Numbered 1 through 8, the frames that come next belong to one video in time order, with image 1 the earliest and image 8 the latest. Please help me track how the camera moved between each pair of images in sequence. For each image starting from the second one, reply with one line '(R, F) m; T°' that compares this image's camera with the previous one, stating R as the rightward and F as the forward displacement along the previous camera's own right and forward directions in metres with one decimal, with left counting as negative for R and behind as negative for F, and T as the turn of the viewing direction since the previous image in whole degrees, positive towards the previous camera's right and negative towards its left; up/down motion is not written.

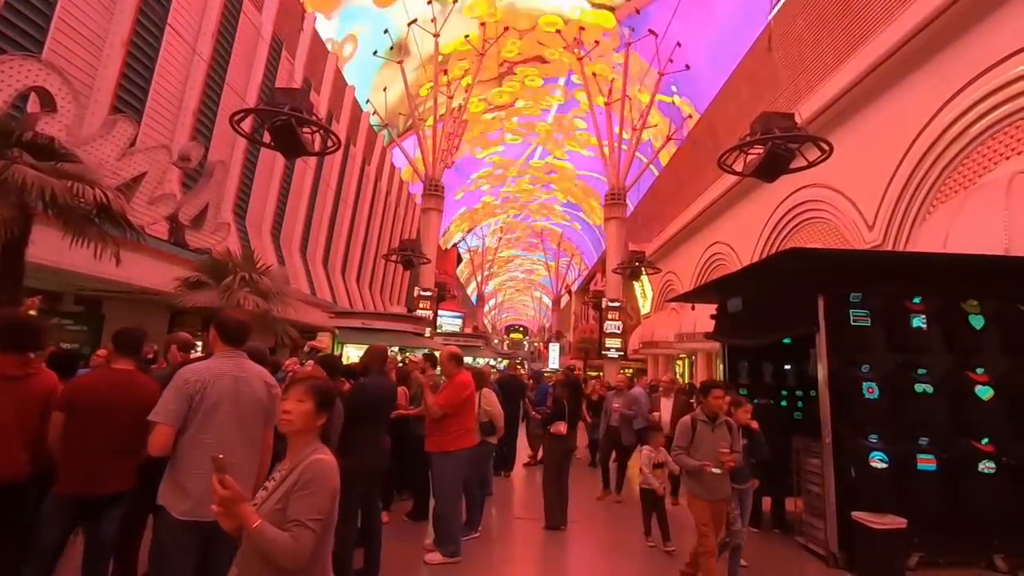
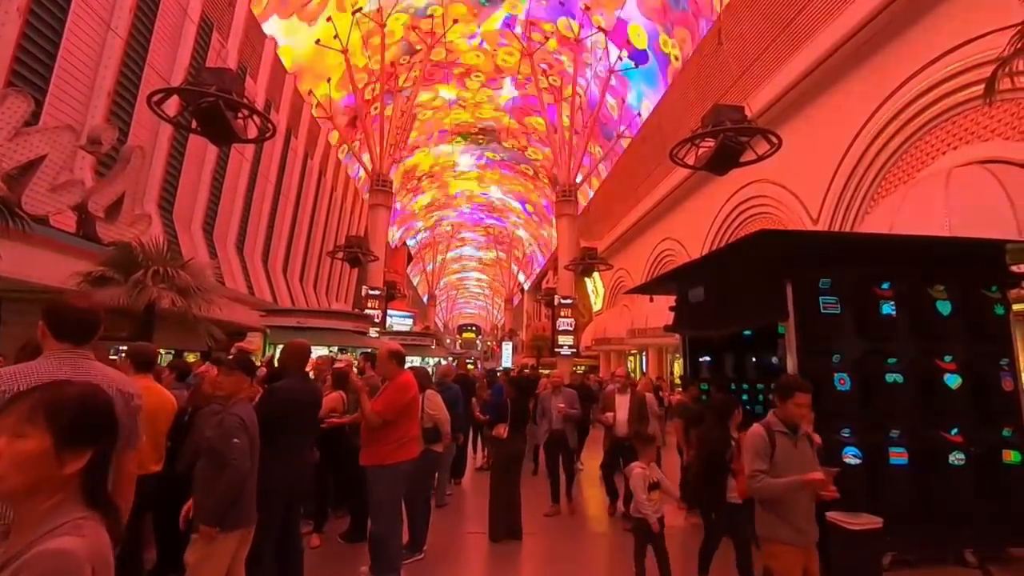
(0.0, +0.6) m; +5°
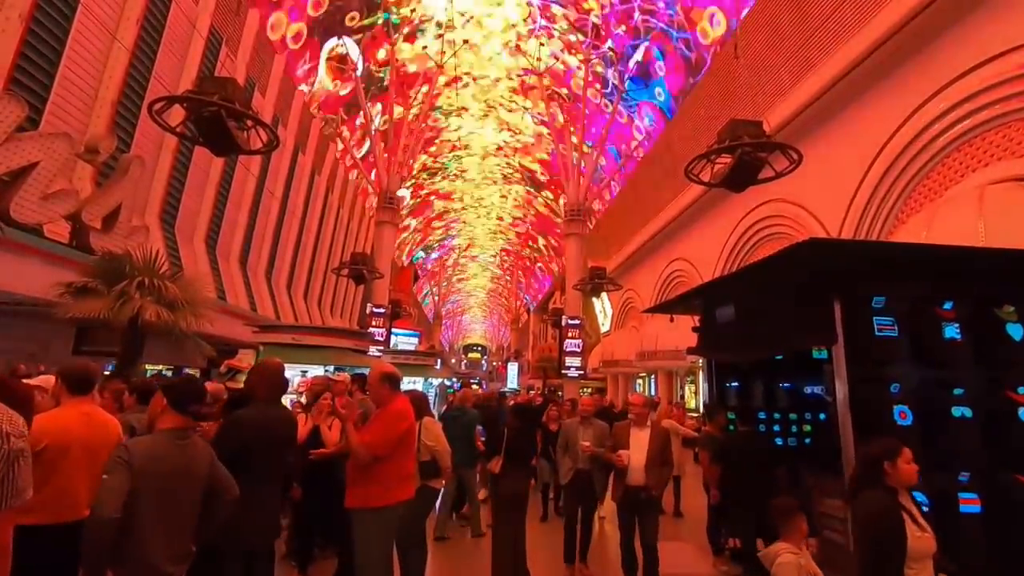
(0.0, +0.6) m; -1°
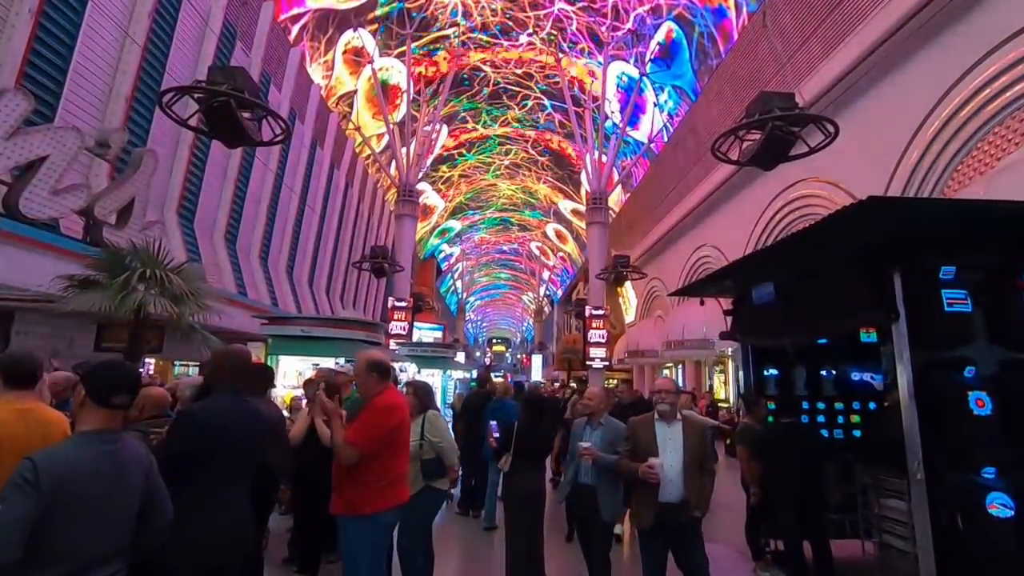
(+0.1, +0.5) m; -3°
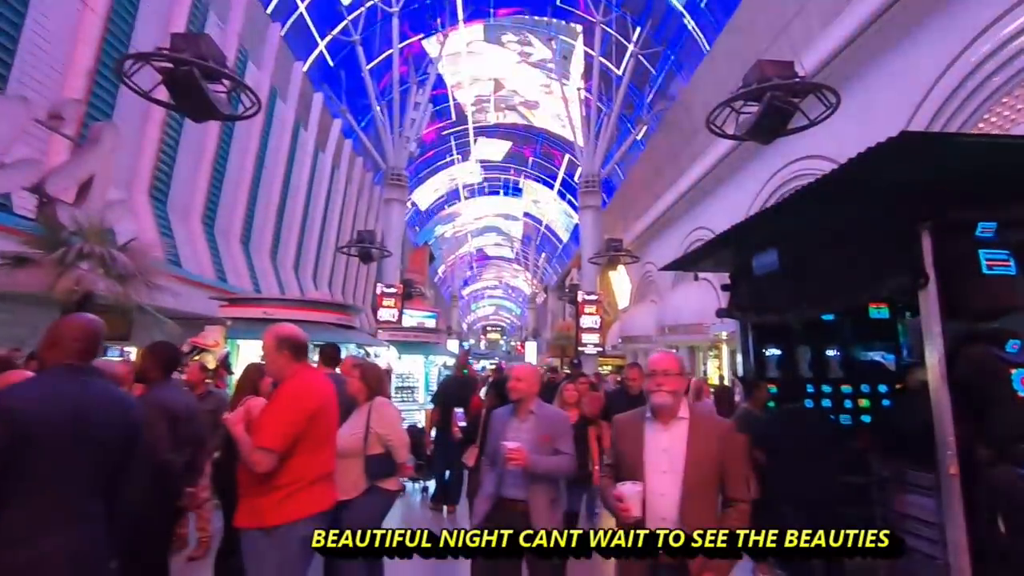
(+0.2, +0.6) m; +1°
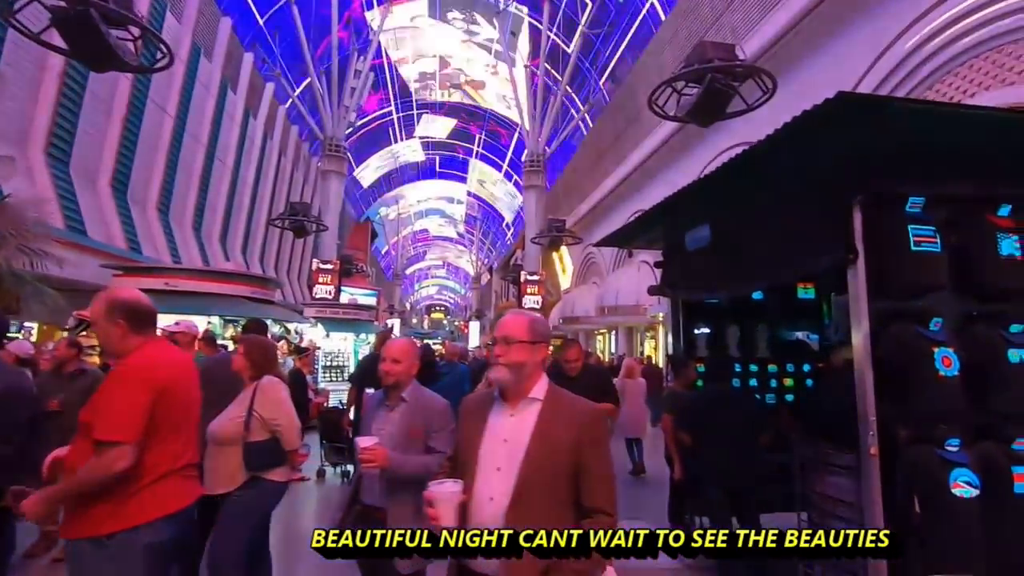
(+0.2, +0.3) m; +6°
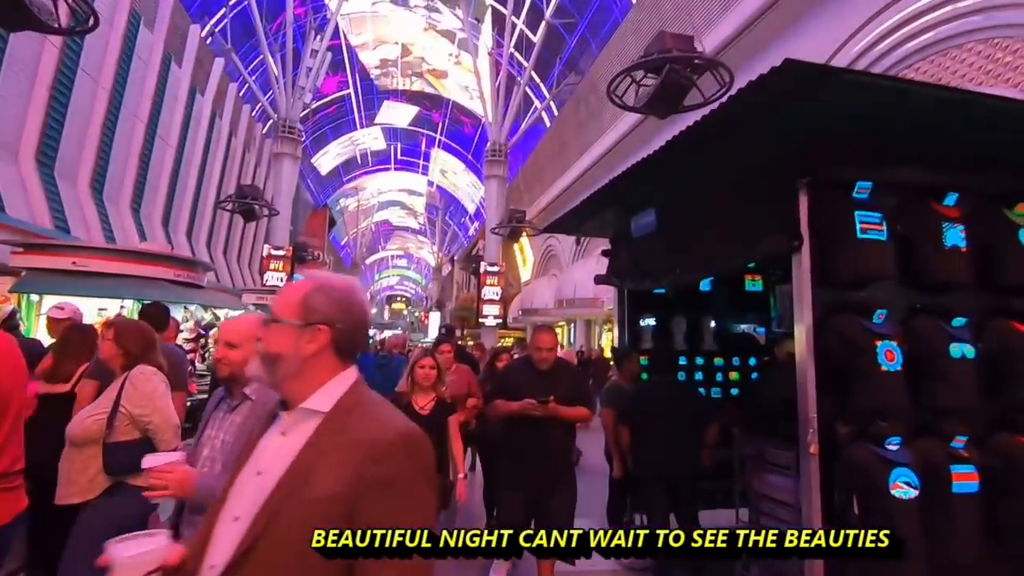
(+0.2, +0.3) m; +4°
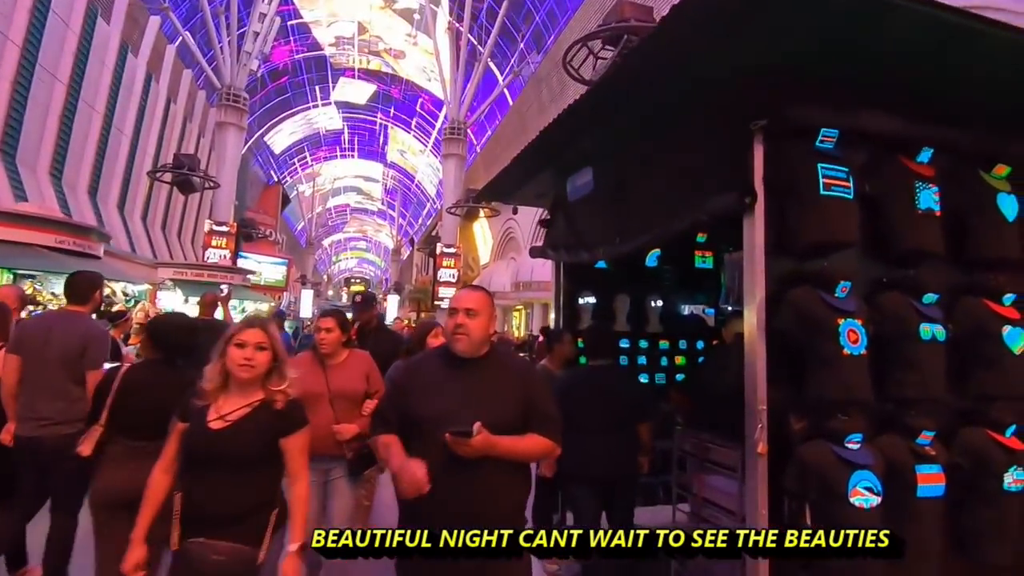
(+0.3, +0.6) m; +4°
